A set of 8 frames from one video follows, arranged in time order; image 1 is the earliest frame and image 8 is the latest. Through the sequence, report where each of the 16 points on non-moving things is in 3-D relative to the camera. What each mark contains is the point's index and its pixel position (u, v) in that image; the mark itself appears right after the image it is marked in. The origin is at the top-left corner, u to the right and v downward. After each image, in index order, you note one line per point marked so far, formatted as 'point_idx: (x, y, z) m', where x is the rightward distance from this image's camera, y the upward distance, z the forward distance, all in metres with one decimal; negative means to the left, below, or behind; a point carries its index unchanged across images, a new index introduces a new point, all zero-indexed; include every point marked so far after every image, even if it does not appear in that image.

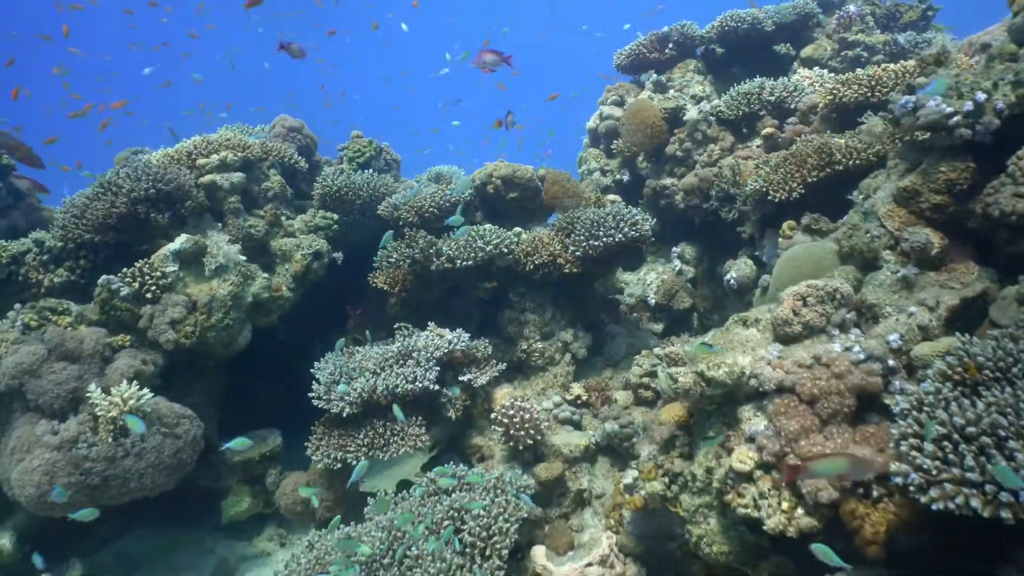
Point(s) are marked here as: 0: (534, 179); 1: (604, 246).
0: (+0.3, +1.2, +9.2) m
1: (+0.9, +0.4, +8.2) m
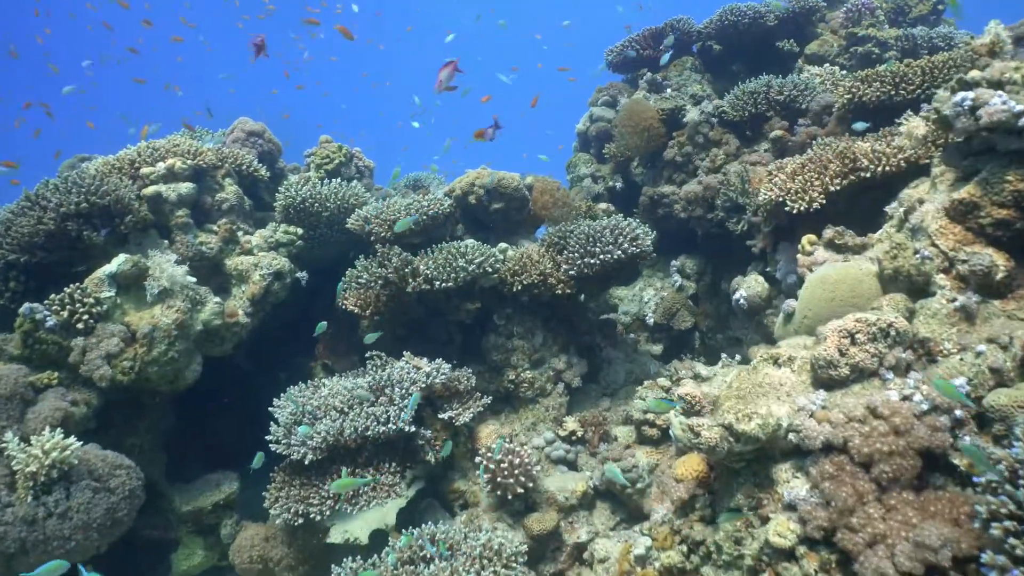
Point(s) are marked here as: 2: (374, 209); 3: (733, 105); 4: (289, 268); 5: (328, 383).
0: (+0.1, +1.0, +8.2) m
1: (+0.8, +0.2, +7.3) m
2: (-1.3, +0.8, +8.2) m
3: (+2.4, +2.0, +9.3) m
4: (-2.1, +0.2, +7.9) m
5: (-1.6, -0.8, +7.2) m
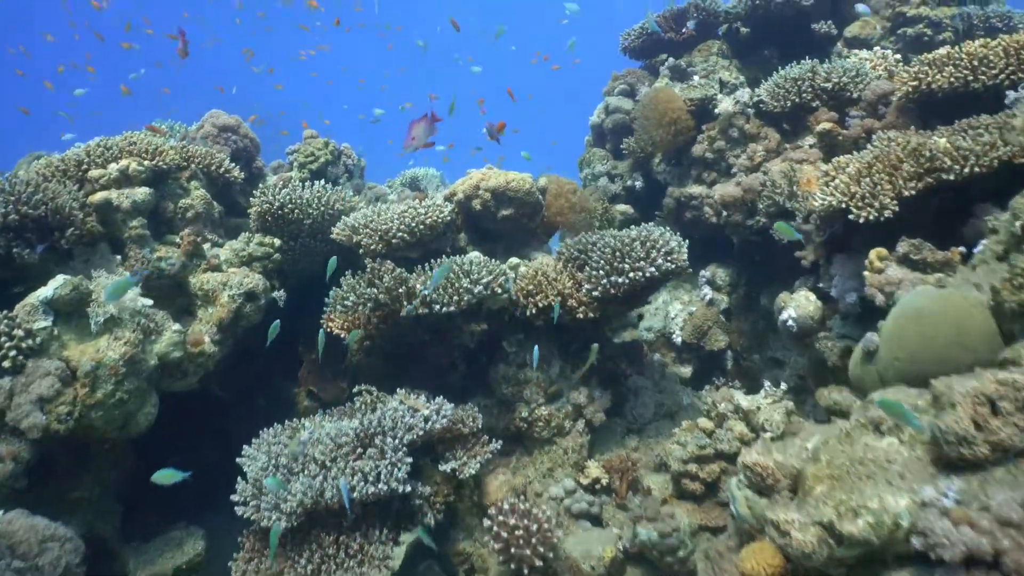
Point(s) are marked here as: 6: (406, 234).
0: (+0.2, +0.8, +7.1) m
1: (+0.9, 0.0, +6.2) m
2: (-1.3, +0.6, +7.1) m
3: (+2.5, +1.9, +8.2) m
4: (-2.0, 0.0, +6.8) m
5: (-1.5, -1.0, +6.1) m
6: (-0.8, +0.4, +6.8) m
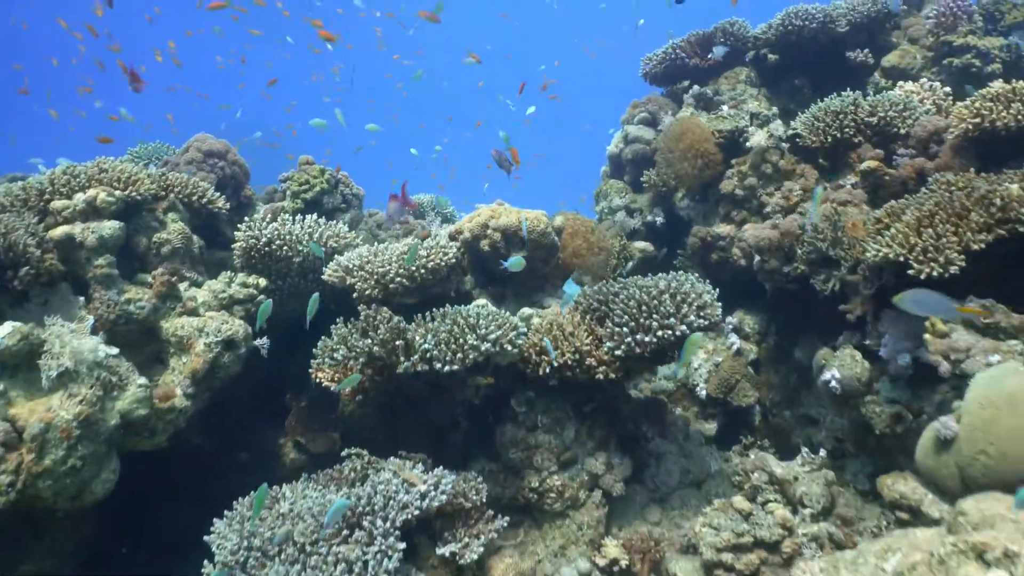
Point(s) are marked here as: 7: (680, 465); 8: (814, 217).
0: (+0.3, +0.4, +6.4) m
1: (+0.9, -0.3, +5.4) m
2: (-1.2, +0.2, +6.4) m
3: (+2.6, +1.4, +7.5) m
4: (-1.9, -0.3, +6.1) m
5: (-1.4, -1.3, +5.4) m
6: (-0.8, +0.1, +6.1) m
7: (+1.3, -1.3, +6.4) m
8: (+2.4, +0.6, +6.7) m
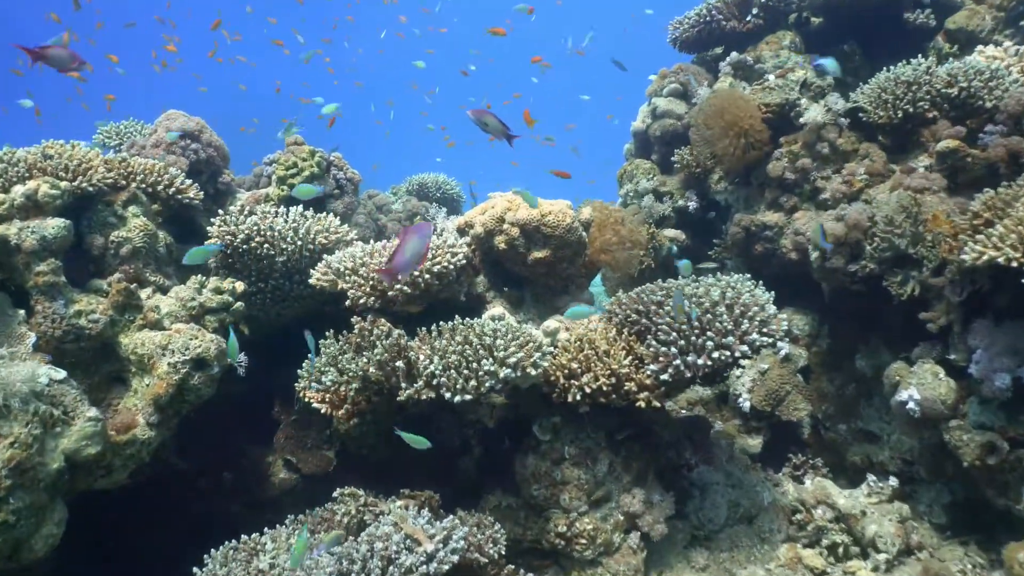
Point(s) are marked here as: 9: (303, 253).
0: (+0.4, +0.4, +5.4) m
1: (+1.1, -0.4, +4.5) m
2: (-1.0, +0.2, +5.4) m
3: (+2.8, +1.4, +6.5) m
4: (-1.8, -0.4, +5.1) m
5: (-1.3, -1.4, +4.5) m
6: (-0.6, 0.0, +5.1) m
7: (+1.4, -1.4, +5.5) m
8: (+2.5, +0.5, +5.7) m
9: (-1.4, +0.2, +5.8) m
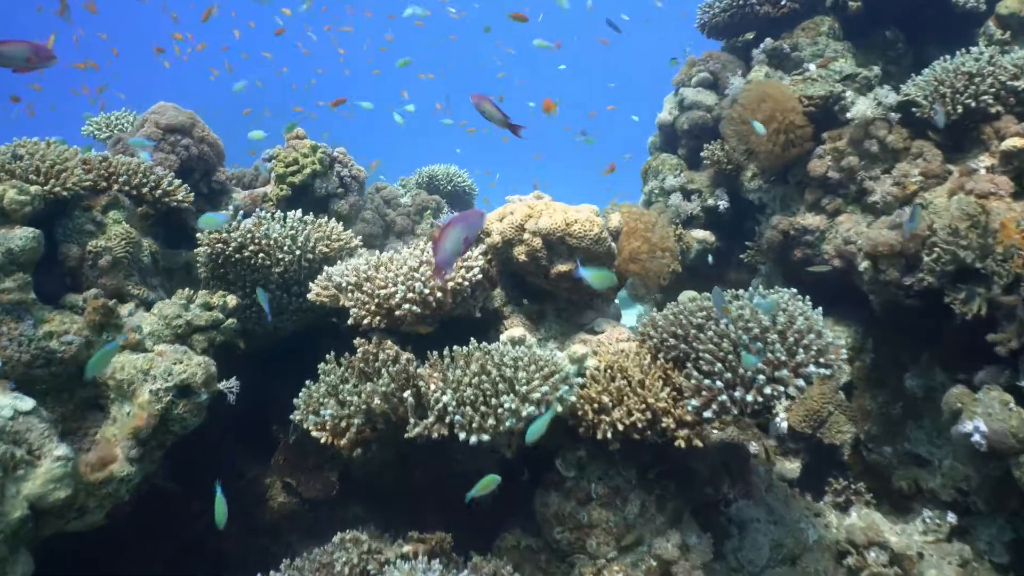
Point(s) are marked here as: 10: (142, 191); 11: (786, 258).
0: (+0.5, +0.3, +4.9) m
1: (+1.2, -0.5, +3.9) m
2: (-0.9, +0.1, +4.9) m
3: (+2.9, +1.3, +5.9) m
4: (-1.7, -0.5, +4.6) m
5: (-1.2, -1.5, +4.0) m
6: (-0.5, -0.1, +4.6) m
7: (+1.5, -1.5, +5.0) m
8: (+2.6, +0.4, +5.1) m
9: (-1.3, +0.2, +5.3) m
10: (-2.3, +0.6, +5.3) m
11: (+2.1, +0.2, +6.6) m
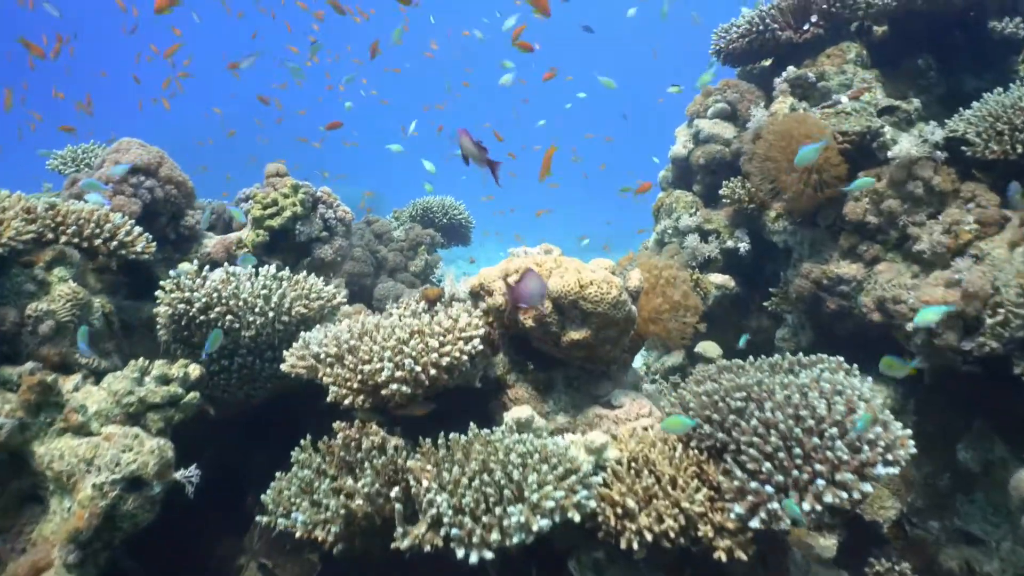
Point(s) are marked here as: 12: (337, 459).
0: (+0.6, -0.1, +4.2) m
1: (+1.2, -0.8, +3.3) m
2: (-0.9, -0.2, +4.2) m
3: (+2.9, +1.0, +5.3) m
4: (-1.6, -0.8, +4.0) m
5: (-1.1, -1.9, +3.3) m
6: (-0.5, -0.4, +3.9) m
7: (+1.6, -1.8, +4.3) m
8: (+2.7, +0.1, +4.5) m
9: (-1.3, -0.2, +4.6) m
10: (-2.3, +0.3, +4.7) m
11: (+2.1, -0.2, +6.0) m
12: (-0.8, -0.8, +3.8) m
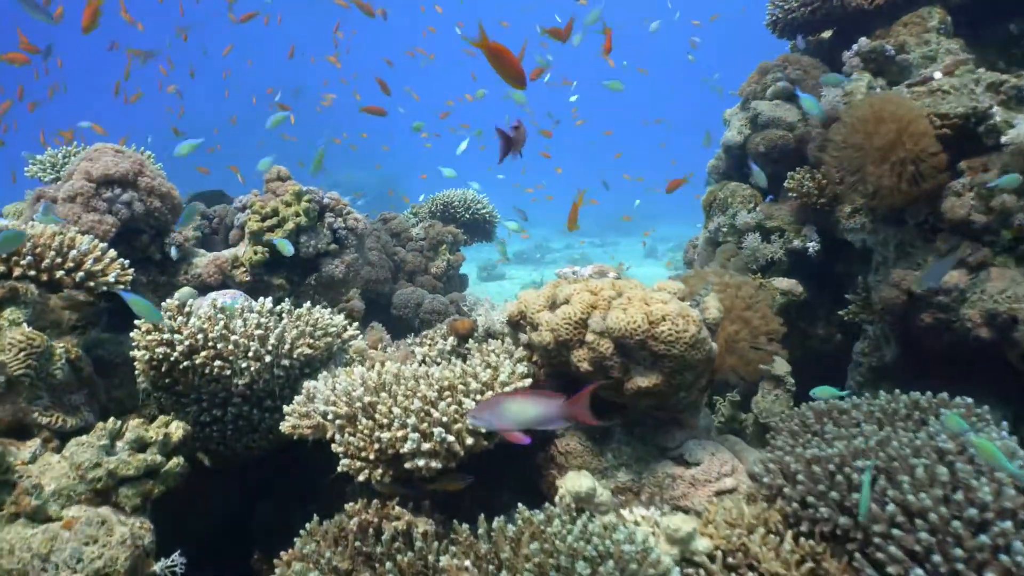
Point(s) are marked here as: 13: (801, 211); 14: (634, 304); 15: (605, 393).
0: (+0.8, -0.2, +3.4) m
1: (+1.4, -1.0, +2.5) m
2: (-0.7, -0.4, +3.4) m
3: (+3.1, +0.9, +4.4) m
4: (-1.4, -1.0, +3.2) m
5: (-0.9, -2.0, +2.6) m
6: (-0.3, -0.6, +3.1) m
7: (+1.8, -1.9, +3.5) m
8: (+2.9, 0.0, +3.6) m
9: (-1.1, -0.4, +3.8) m
10: (-2.1, +0.1, +3.9) m
11: (+2.4, -0.2, +5.1) m
12: (-0.6, -0.9, +3.0) m
13: (+2.1, +0.5, +6.0) m
14: (+0.5, -0.1, +3.4) m
15: (+0.4, -0.4, +3.6) m
